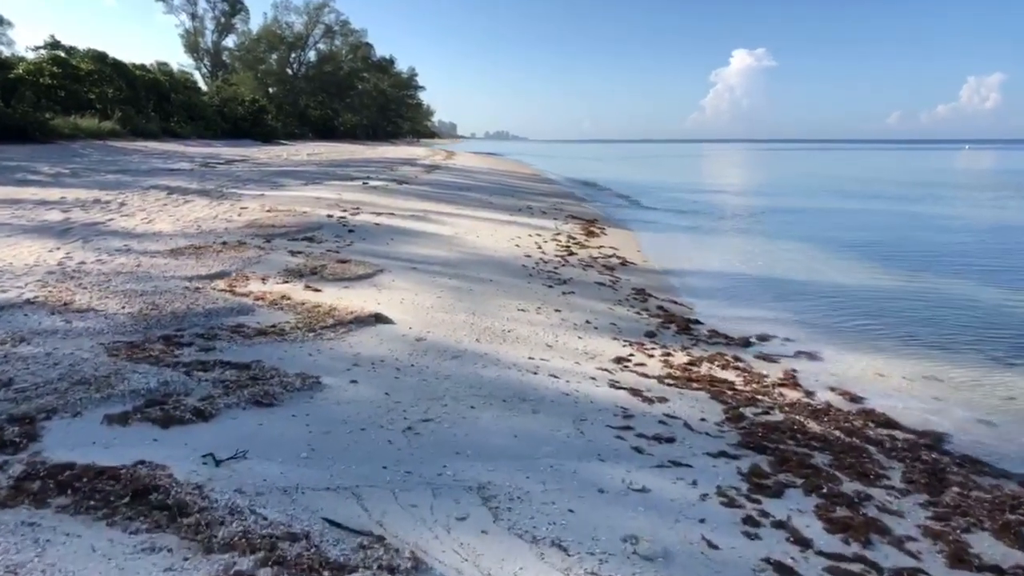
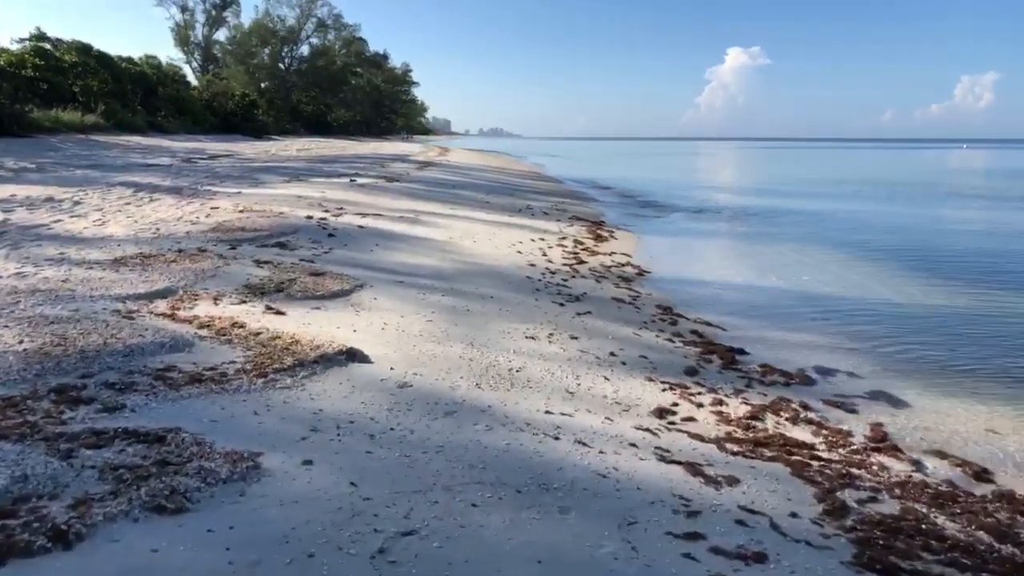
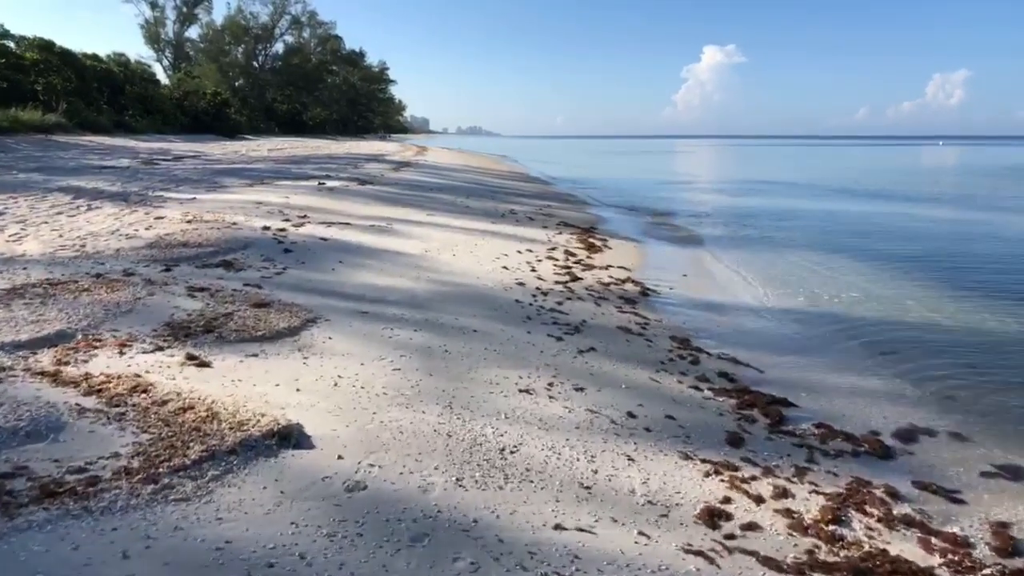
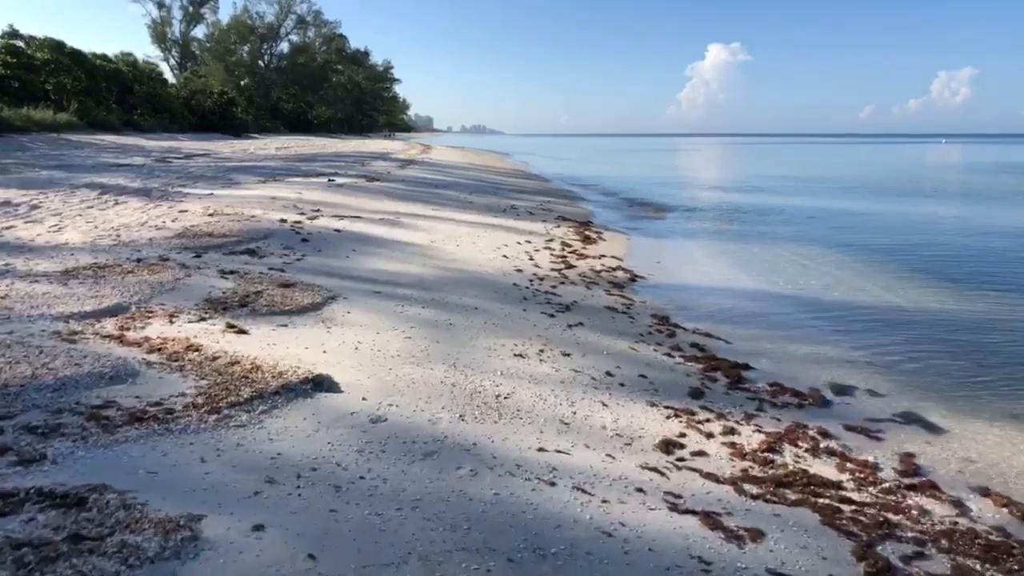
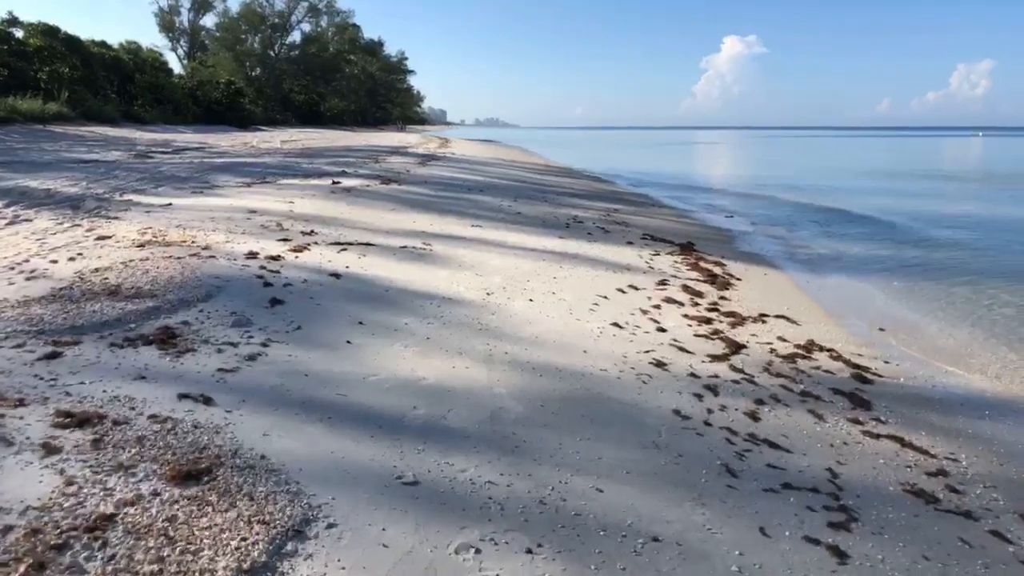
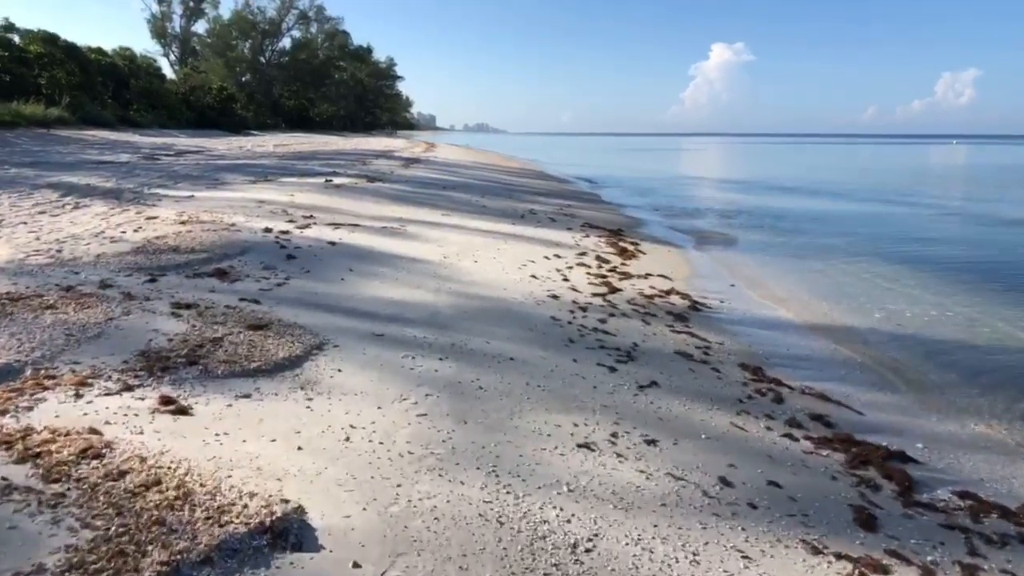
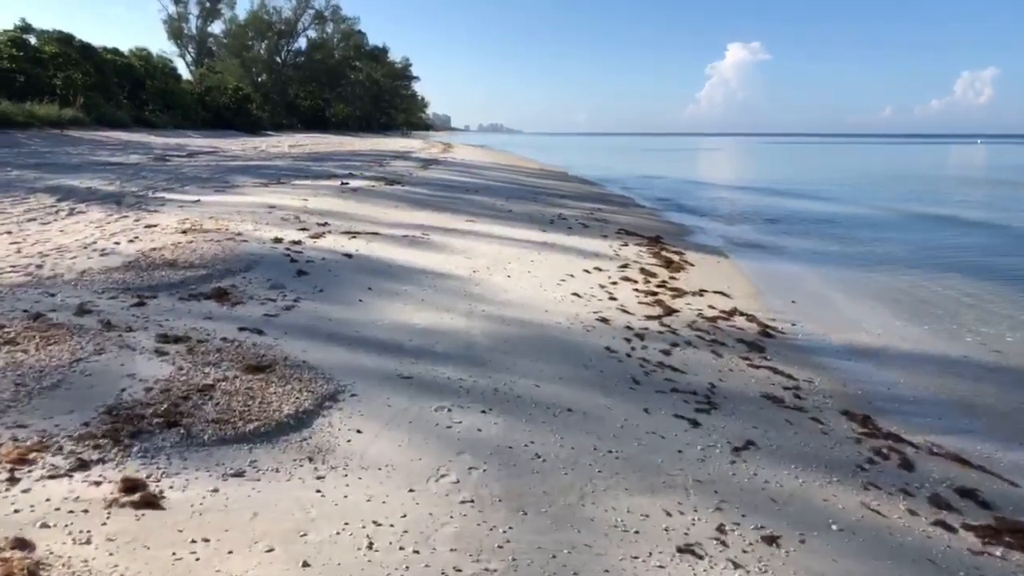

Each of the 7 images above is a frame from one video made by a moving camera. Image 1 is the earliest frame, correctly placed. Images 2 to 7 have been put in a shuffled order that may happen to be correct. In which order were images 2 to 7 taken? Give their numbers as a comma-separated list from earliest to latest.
2, 4, 3, 6, 7, 5
